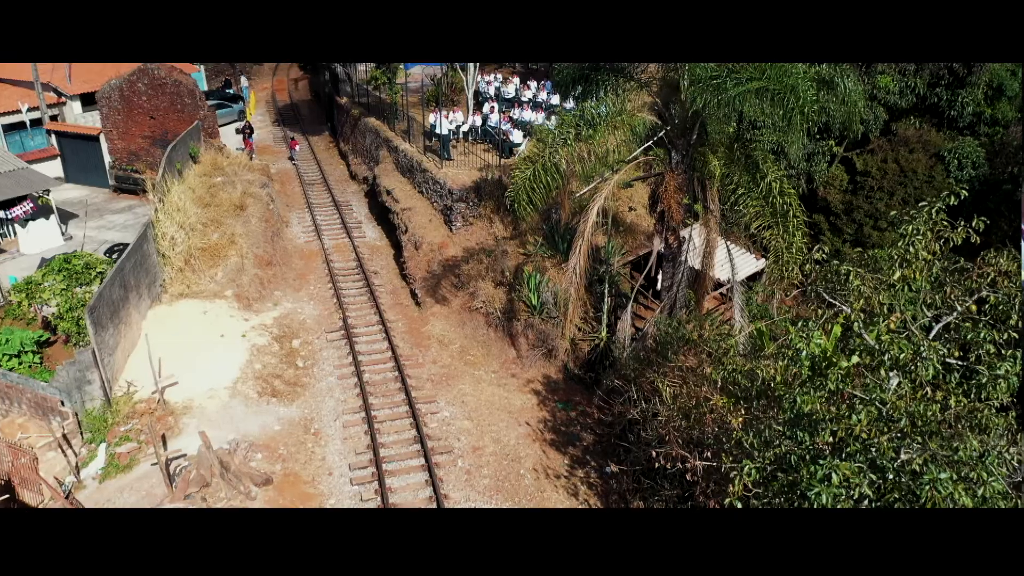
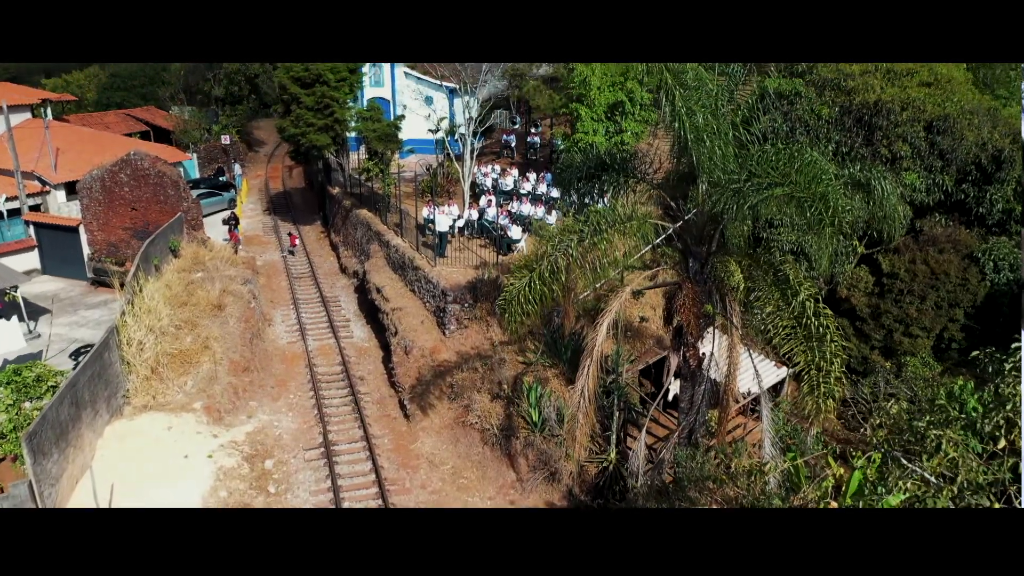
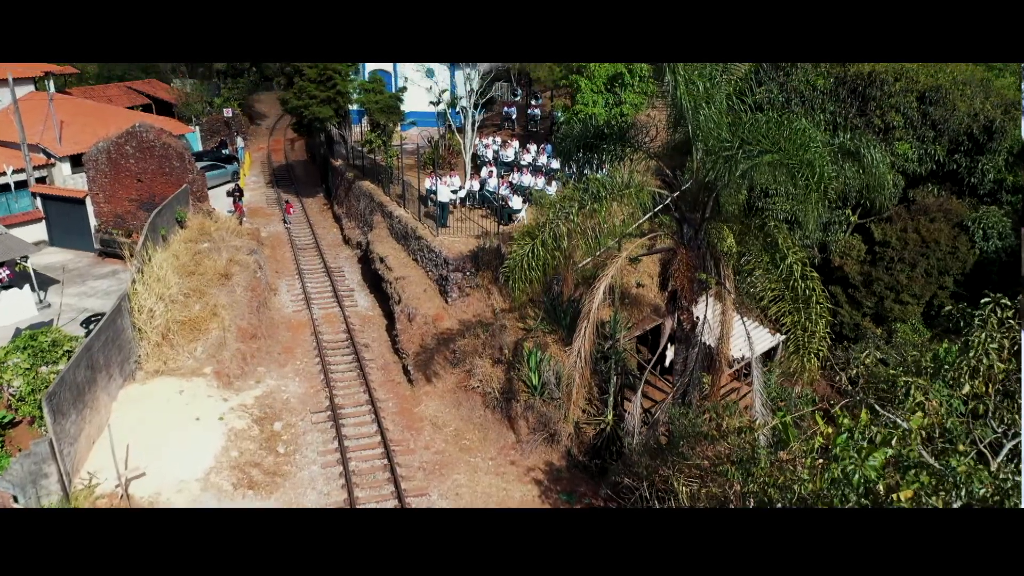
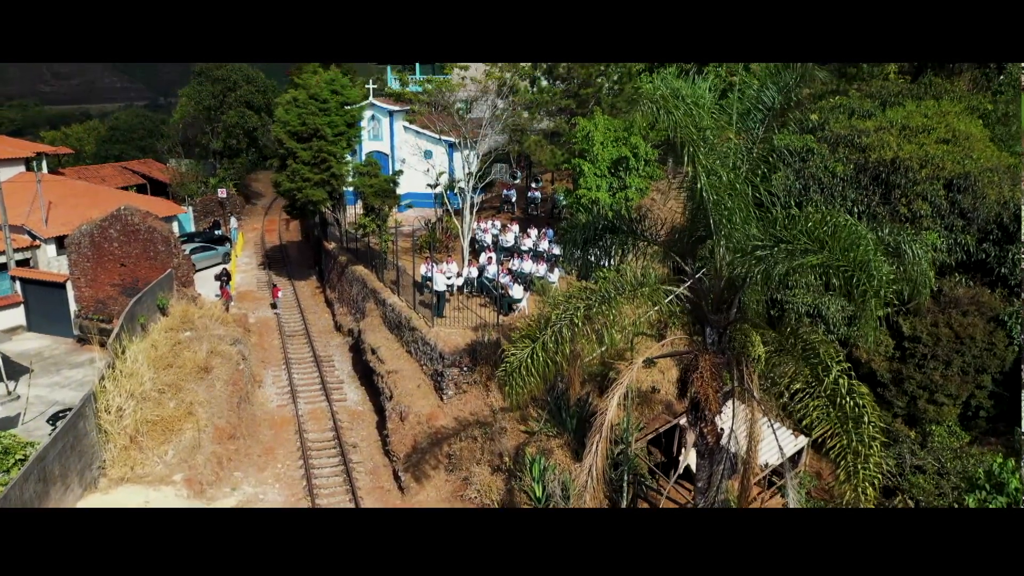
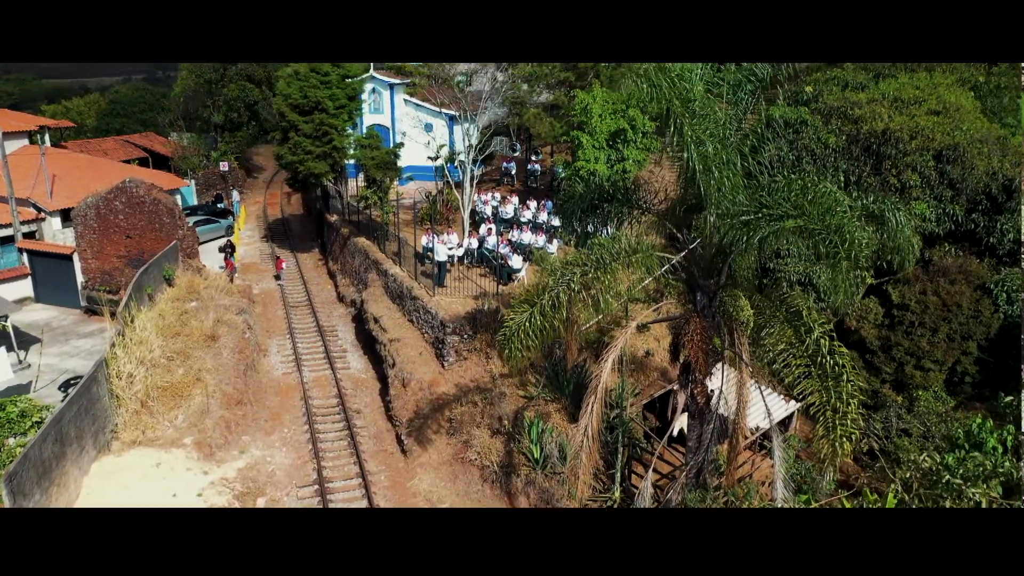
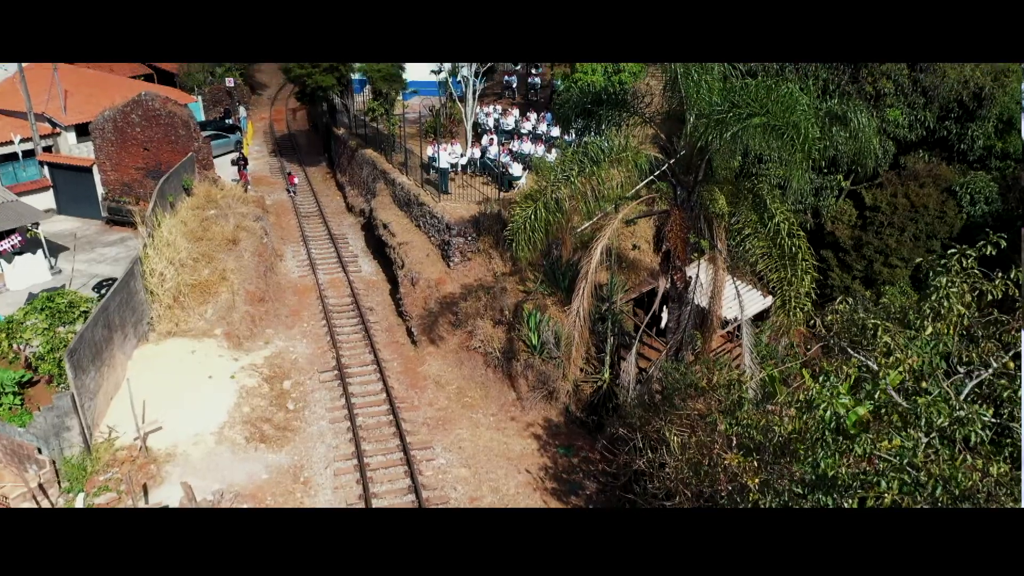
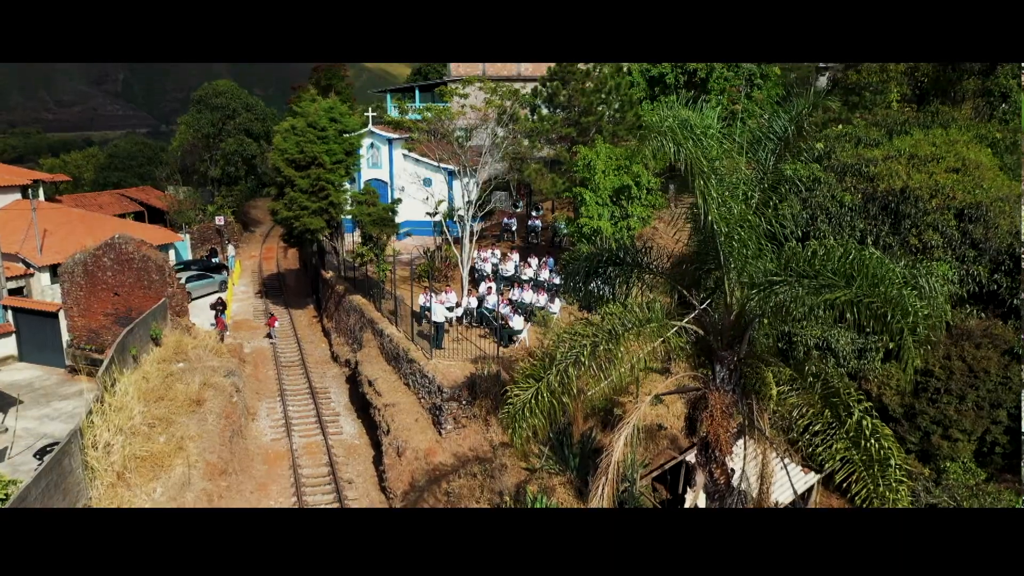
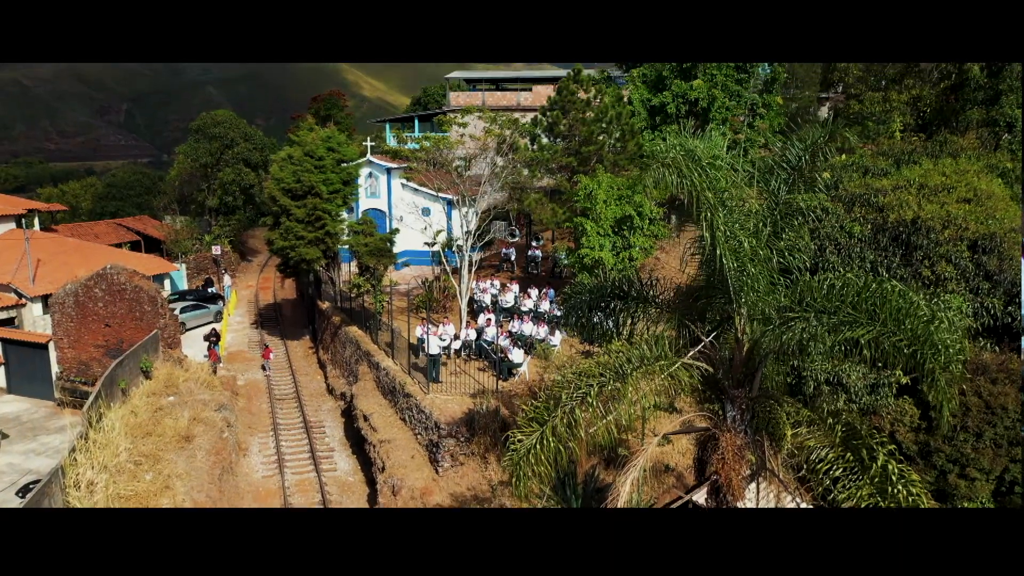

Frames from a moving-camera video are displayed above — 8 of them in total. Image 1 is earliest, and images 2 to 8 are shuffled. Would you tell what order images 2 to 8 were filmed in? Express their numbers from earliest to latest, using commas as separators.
6, 3, 2, 5, 4, 7, 8
